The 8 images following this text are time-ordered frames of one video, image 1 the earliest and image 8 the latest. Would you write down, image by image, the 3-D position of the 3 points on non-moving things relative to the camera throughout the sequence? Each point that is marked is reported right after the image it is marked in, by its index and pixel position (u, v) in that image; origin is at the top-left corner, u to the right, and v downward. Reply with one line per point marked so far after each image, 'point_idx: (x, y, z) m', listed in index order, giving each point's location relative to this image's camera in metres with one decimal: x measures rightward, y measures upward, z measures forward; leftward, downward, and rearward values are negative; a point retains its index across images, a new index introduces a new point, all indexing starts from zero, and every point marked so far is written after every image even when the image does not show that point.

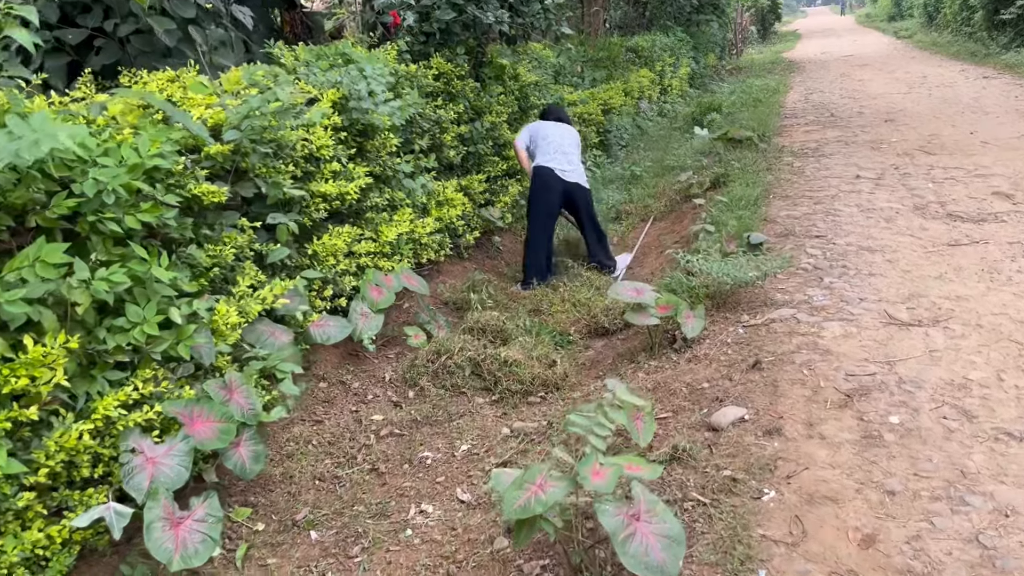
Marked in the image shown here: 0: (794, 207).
0: (+2.1, +0.6, +6.2) m
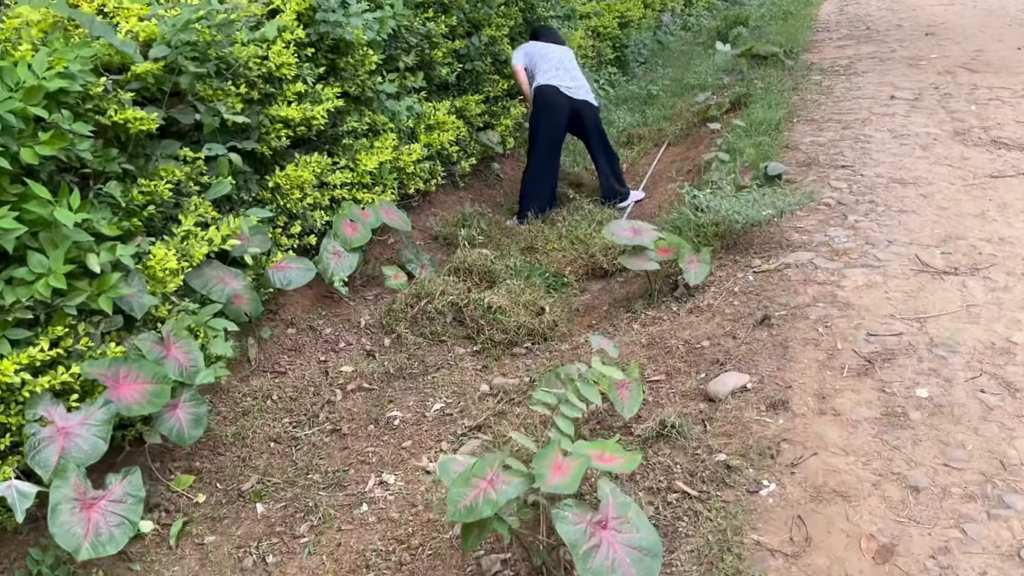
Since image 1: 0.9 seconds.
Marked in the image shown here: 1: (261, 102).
0: (+2.0, +1.0, +5.6) m
1: (-1.1, +0.9, +3.9) m
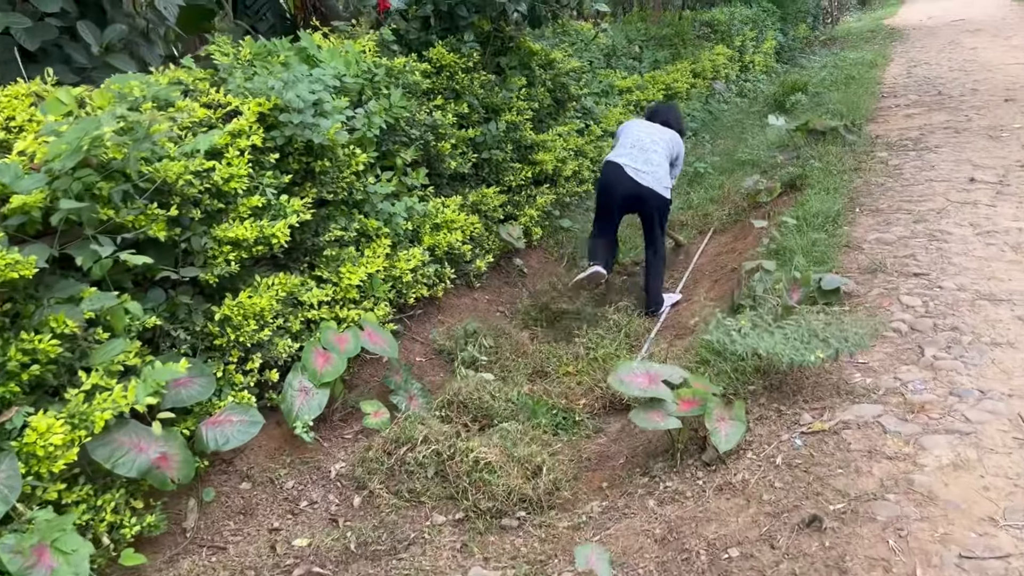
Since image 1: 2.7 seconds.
0: (+2.1, +0.4, +4.8) m
1: (-1.2, +0.3, +3.3) m
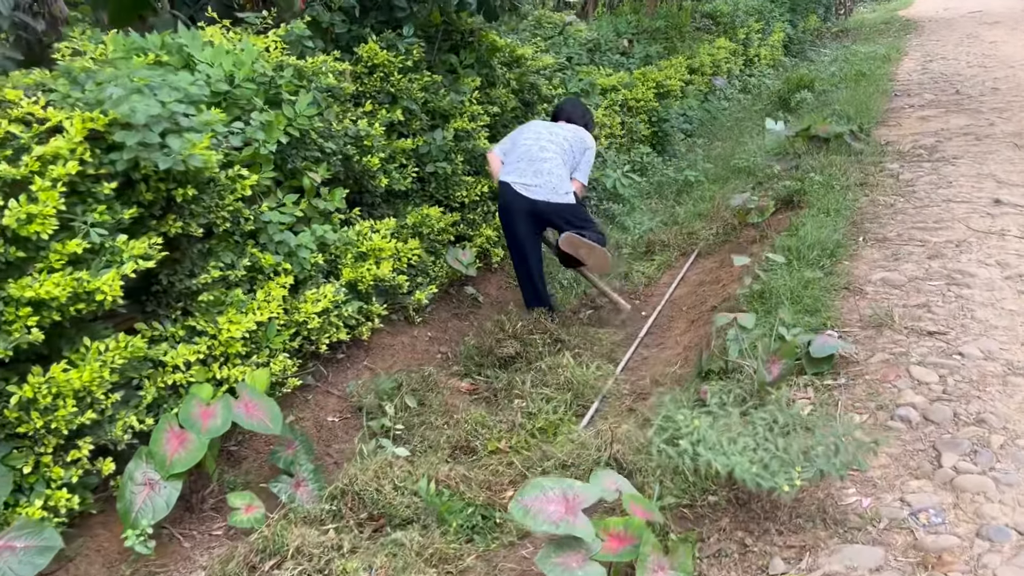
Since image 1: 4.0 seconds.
0: (+1.8, +0.1, +4.0) m
1: (-1.5, 0.0, +2.5) m
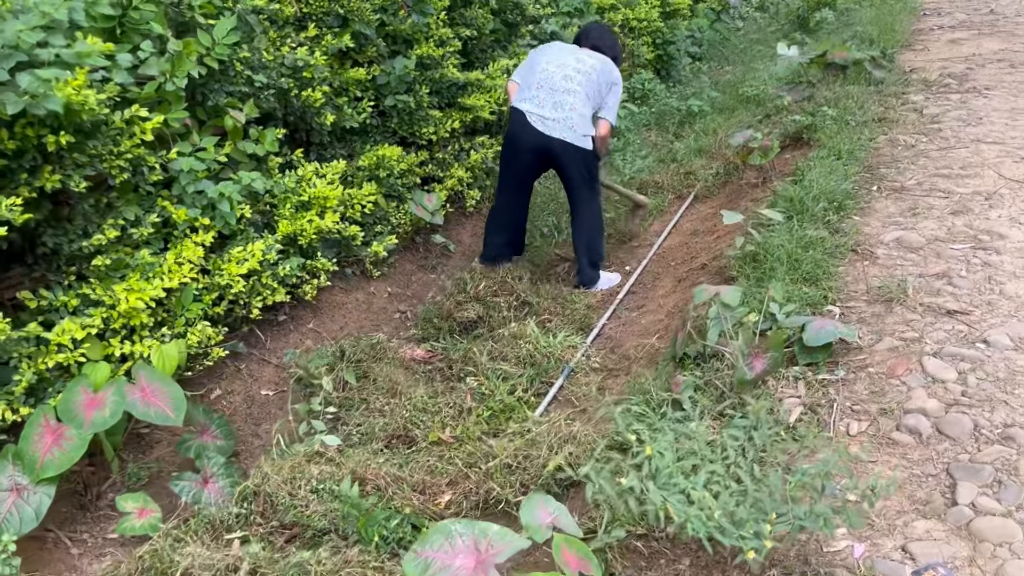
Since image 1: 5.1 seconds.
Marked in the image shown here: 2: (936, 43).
0: (+1.6, +0.3, +3.4) m
1: (-1.7, +0.1, +2.1) m
2: (+3.6, +2.1, +7.1) m
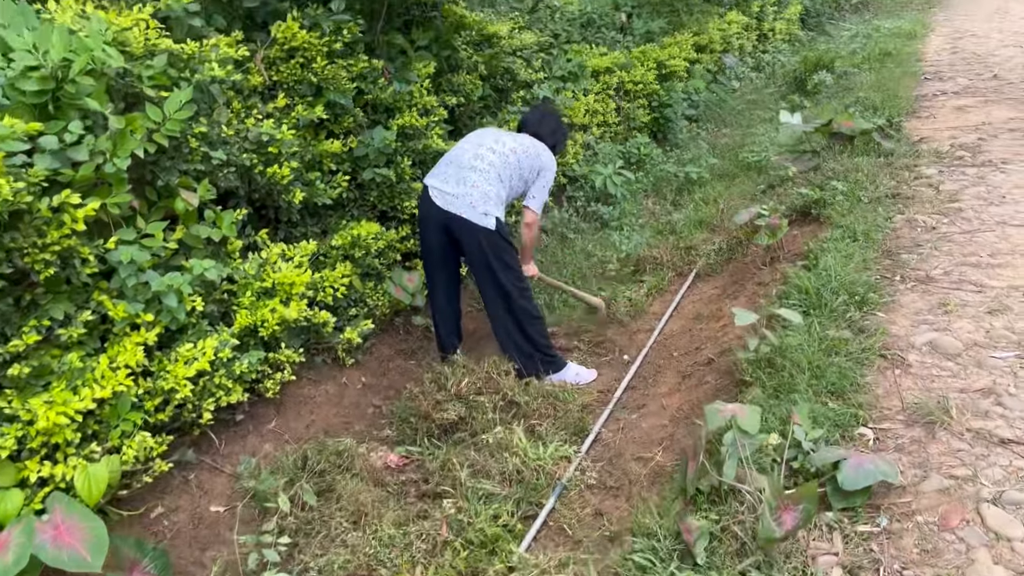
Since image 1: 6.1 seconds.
0: (+1.6, -0.1, +3.1) m
1: (-1.8, -0.2, +1.7) m
2: (+3.5, +1.4, +6.9) m
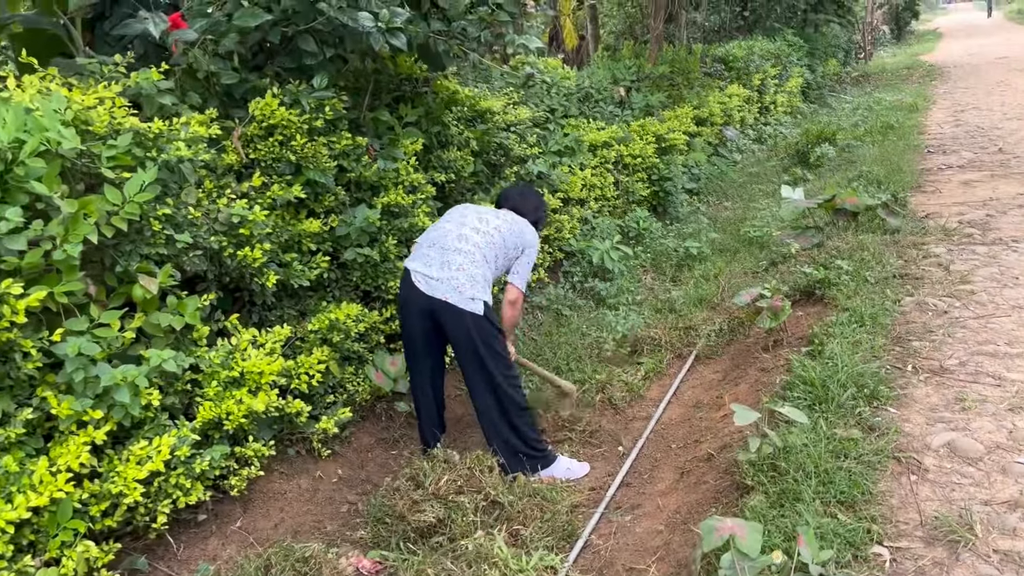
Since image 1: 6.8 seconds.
0: (+1.5, -0.4, +2.9) m
1: (-1.8, -0.4, +1.4) m
2: (+3.5, +0.8, +6.7) m
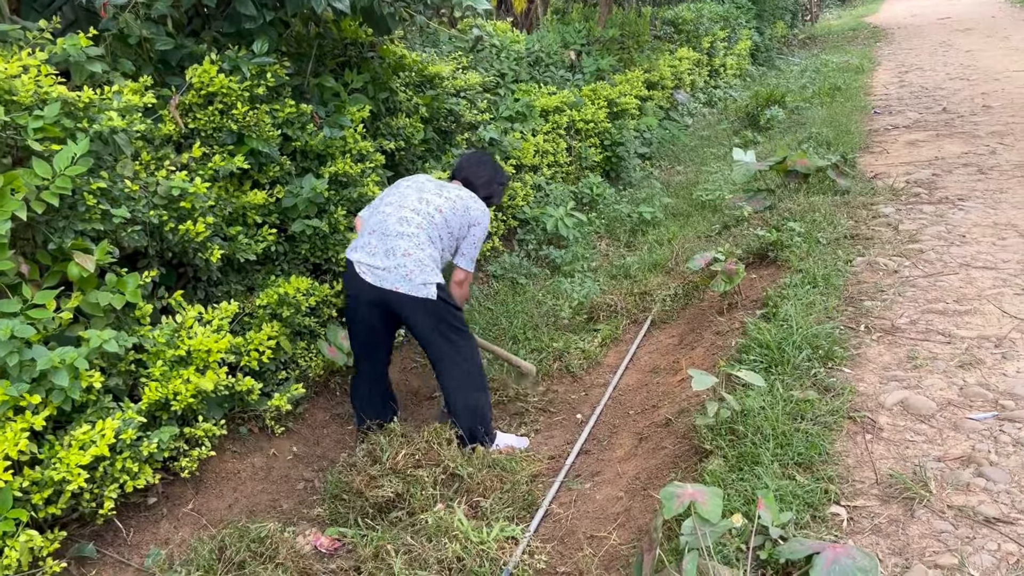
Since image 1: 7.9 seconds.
0: (+1.4, -0.3, +2.9) m
1: (-1.9, -0.4, +1.3) m
2: (+3.1, +1.2, +6.8) m
